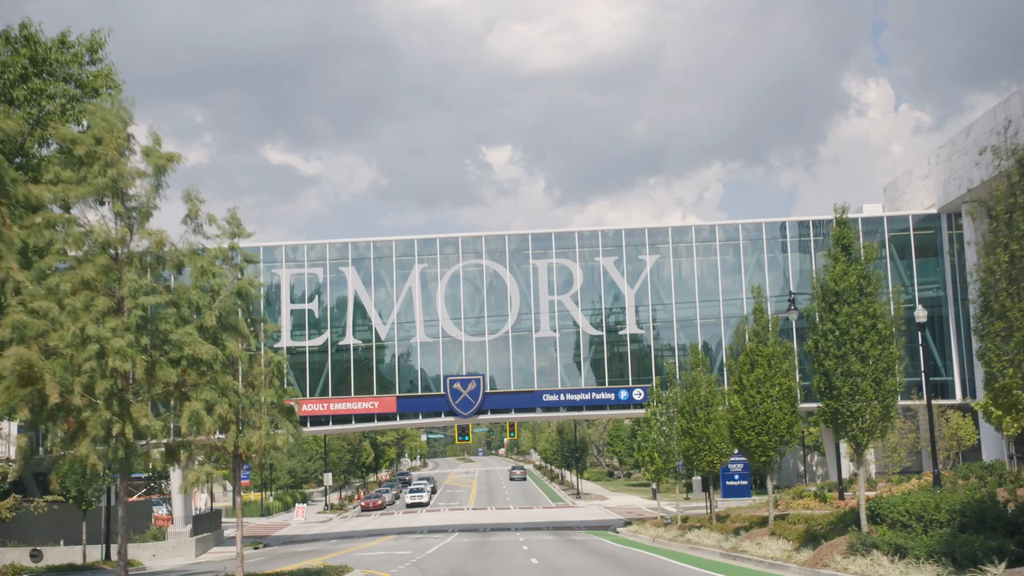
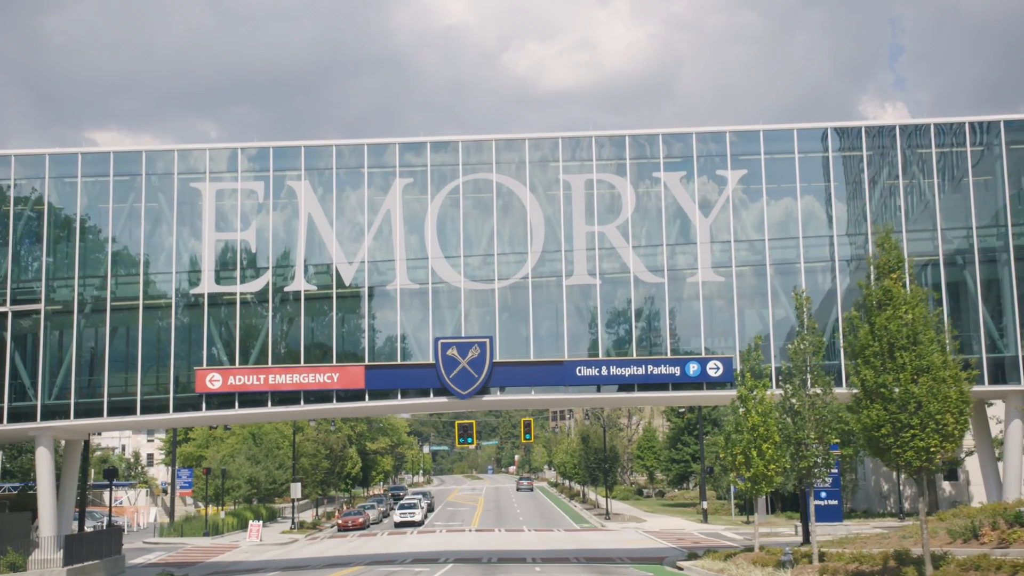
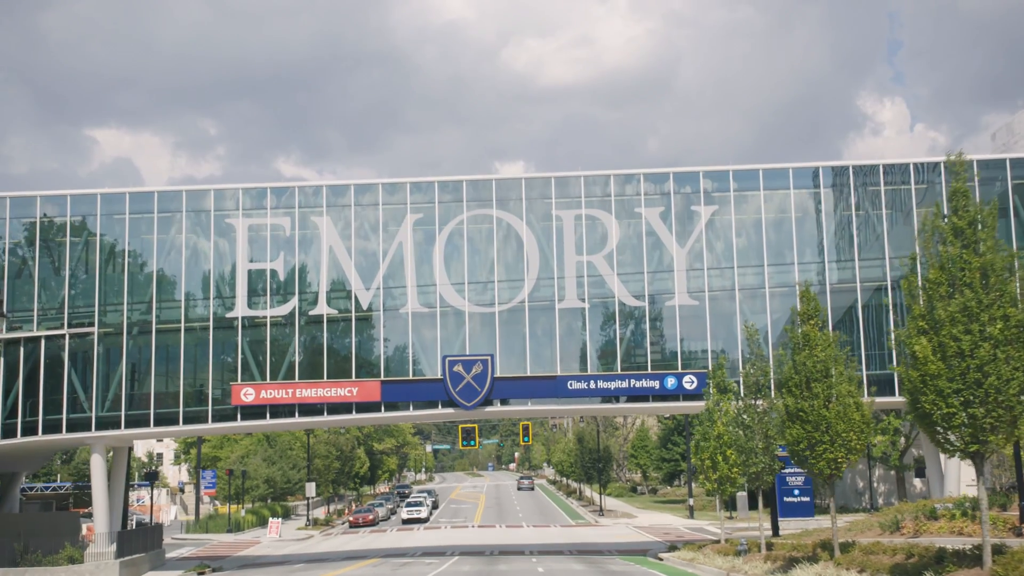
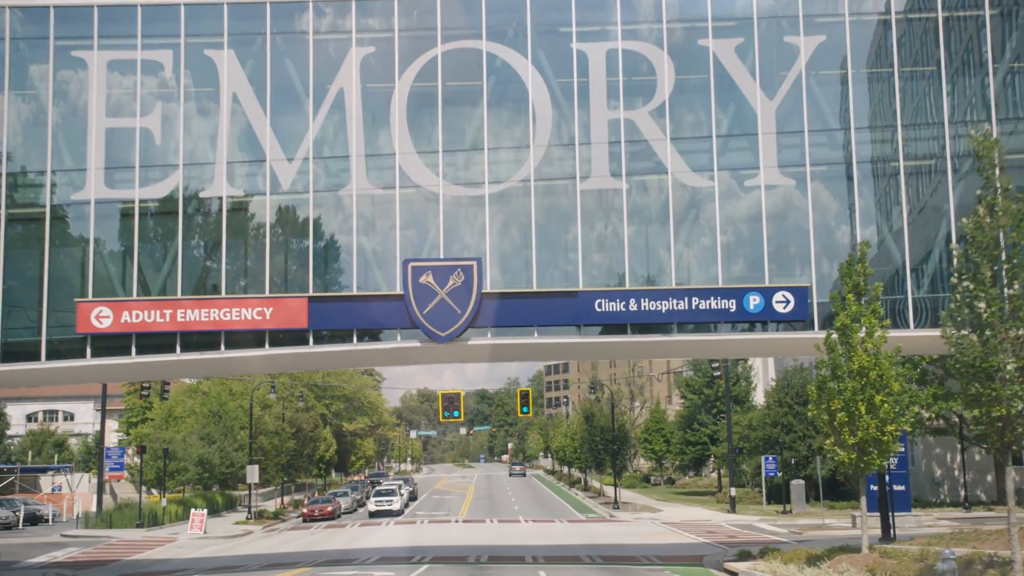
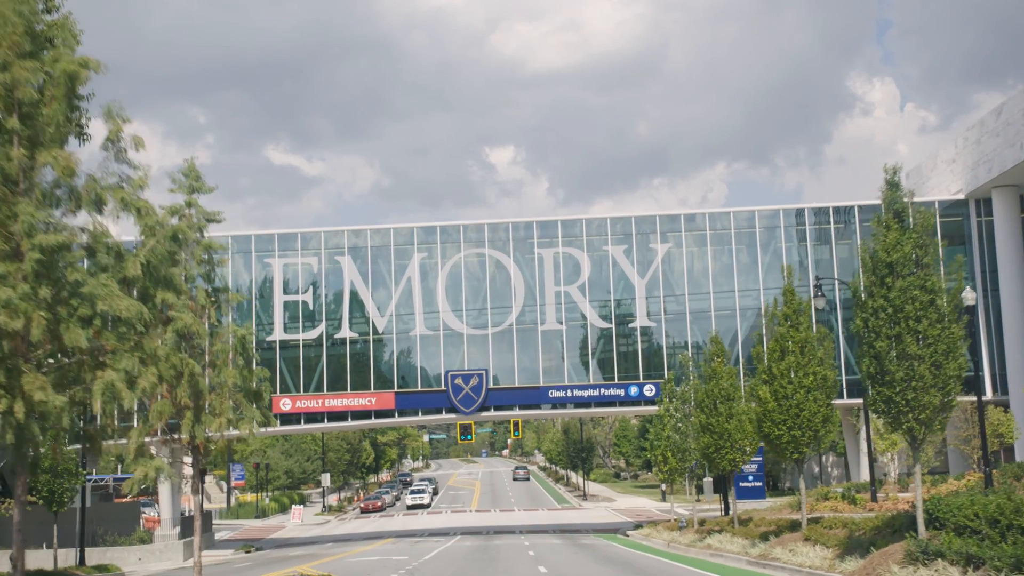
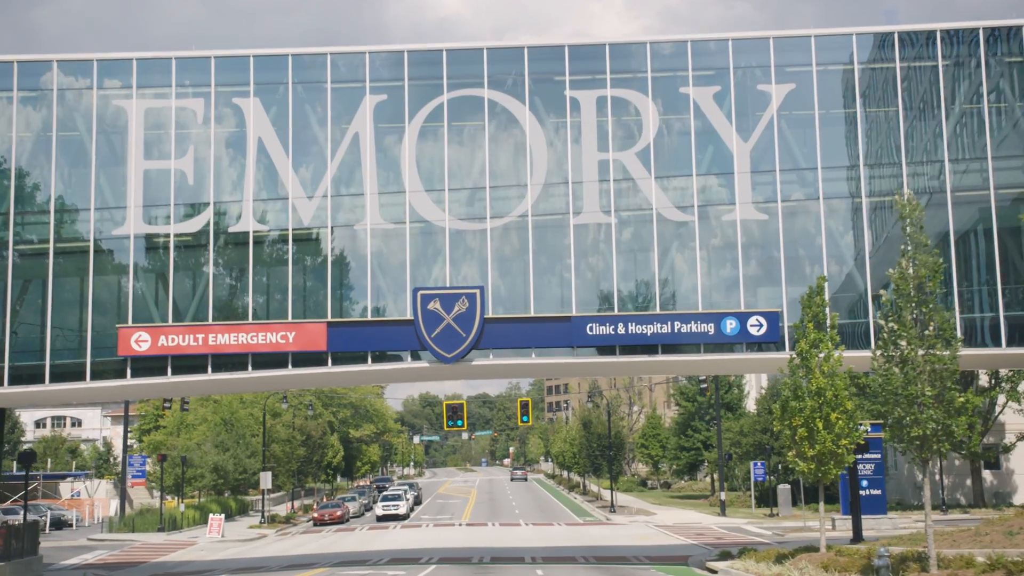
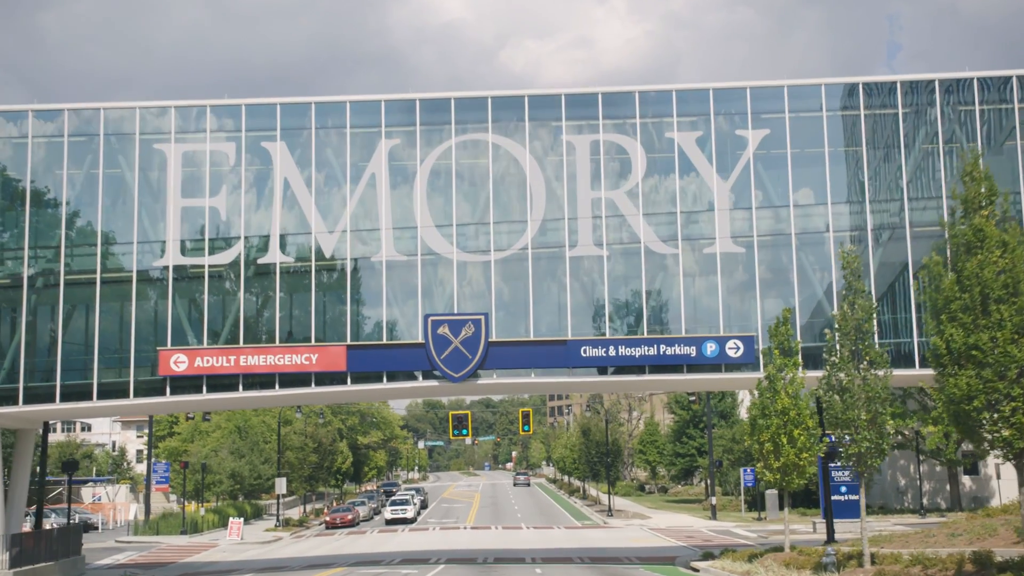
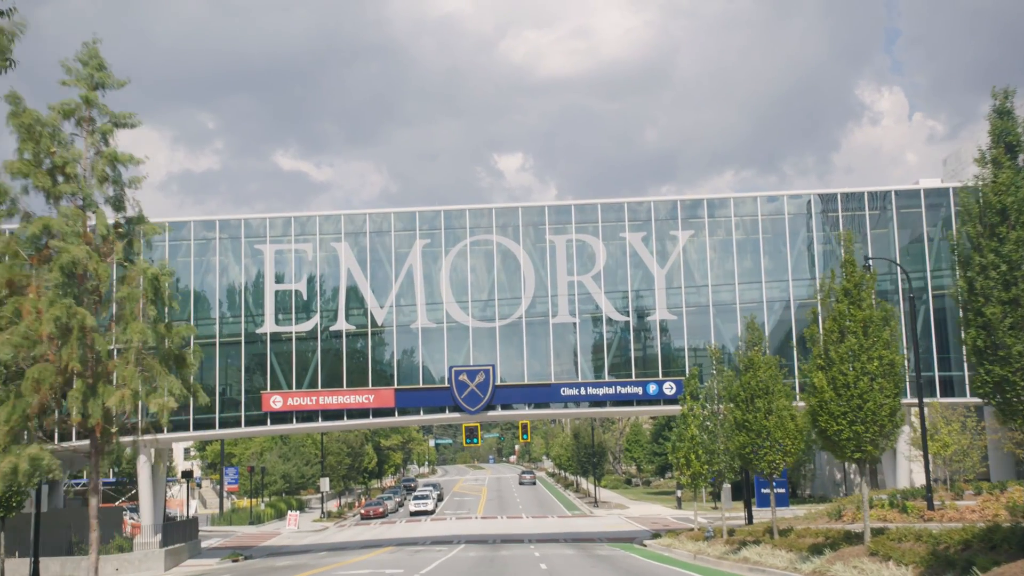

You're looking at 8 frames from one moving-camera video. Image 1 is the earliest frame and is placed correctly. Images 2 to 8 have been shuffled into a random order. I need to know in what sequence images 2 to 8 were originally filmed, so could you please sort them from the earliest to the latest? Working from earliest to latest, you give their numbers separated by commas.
5, 8, 3, 2, 7, 6, 4
